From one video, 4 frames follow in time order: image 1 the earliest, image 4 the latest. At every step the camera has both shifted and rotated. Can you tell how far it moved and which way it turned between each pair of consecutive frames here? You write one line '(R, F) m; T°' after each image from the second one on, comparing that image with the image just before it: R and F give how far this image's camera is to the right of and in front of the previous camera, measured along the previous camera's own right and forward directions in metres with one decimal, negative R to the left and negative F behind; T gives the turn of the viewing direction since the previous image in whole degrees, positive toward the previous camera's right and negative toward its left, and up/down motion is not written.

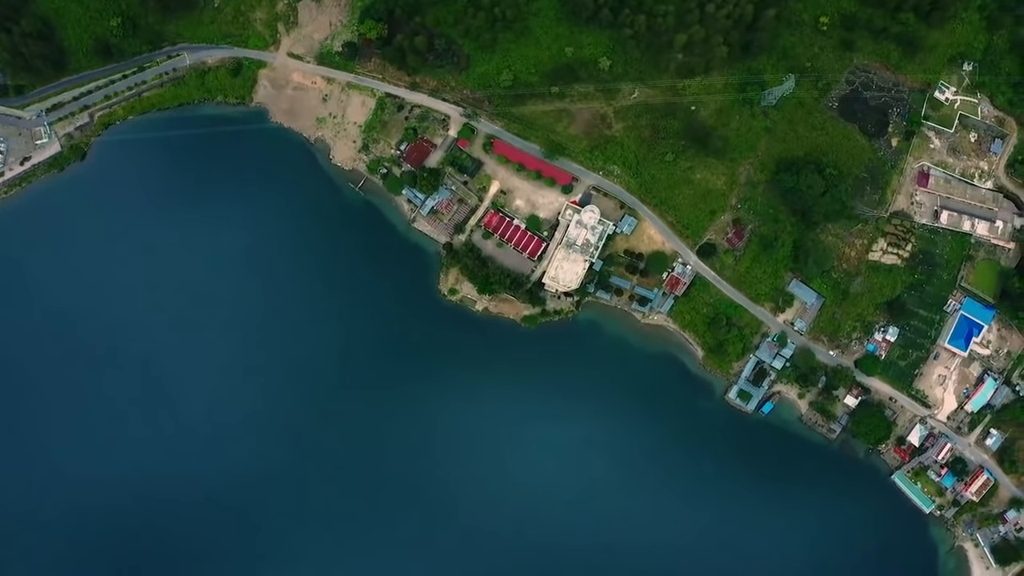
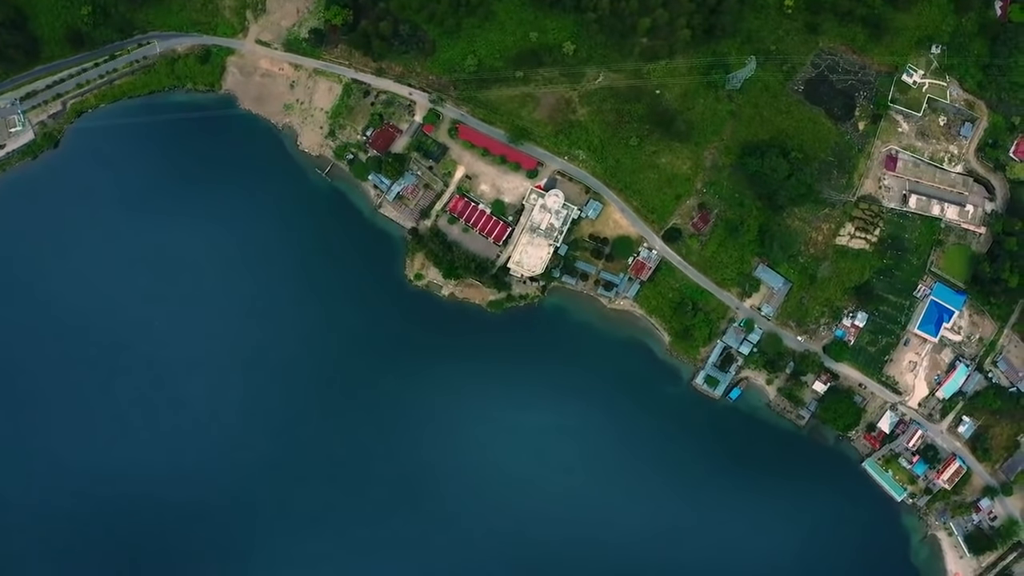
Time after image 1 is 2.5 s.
(+4.5, 0.0) m; -1°
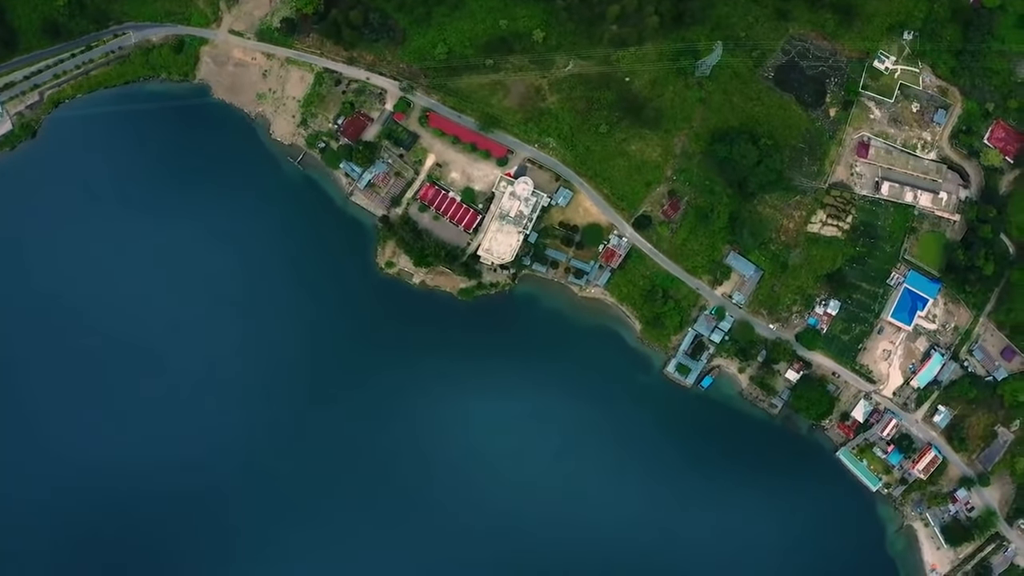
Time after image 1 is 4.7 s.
(+3.8, 0.0) m; -1°
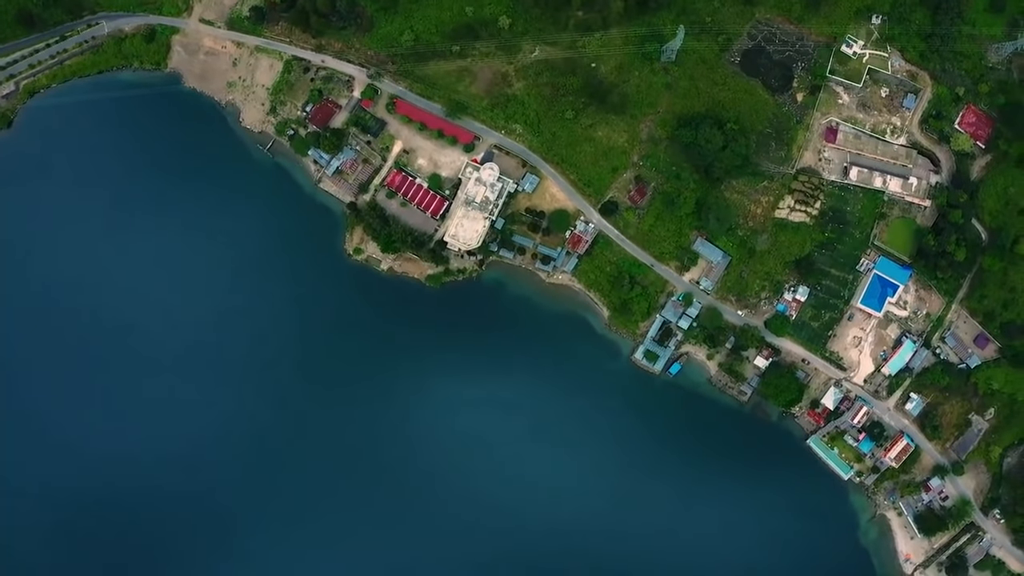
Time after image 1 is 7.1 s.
(+4.3, 0.0) m; -1°
